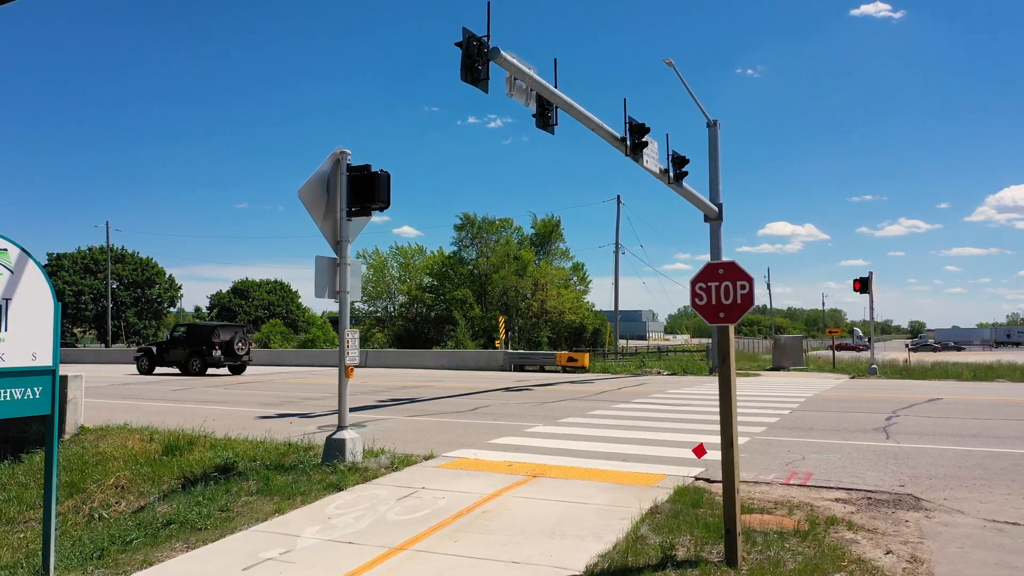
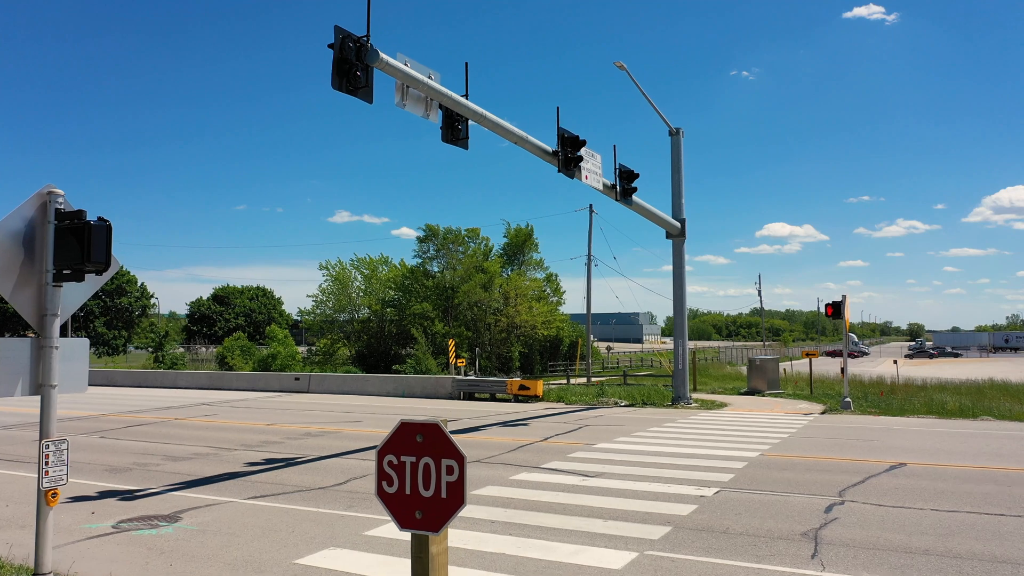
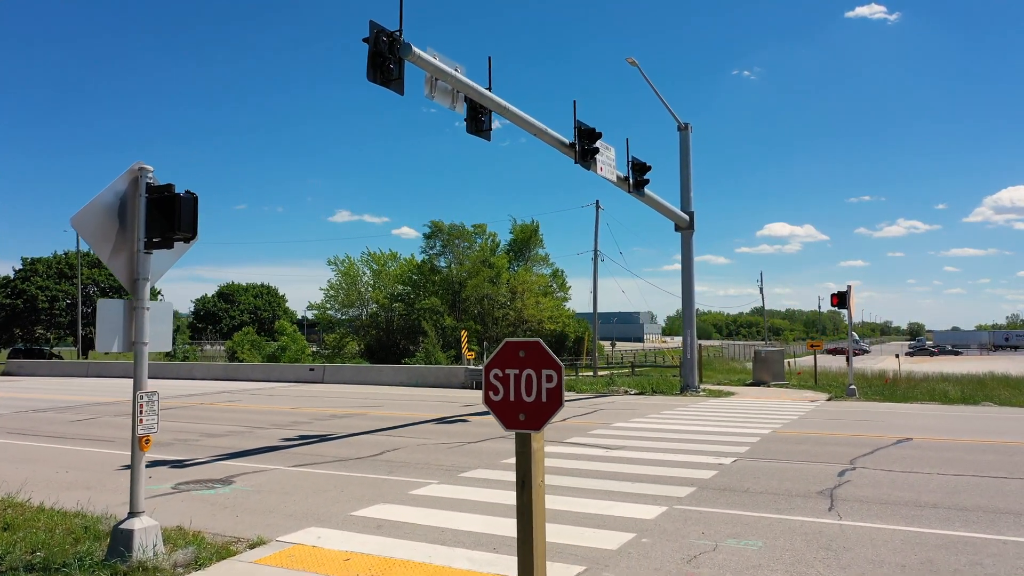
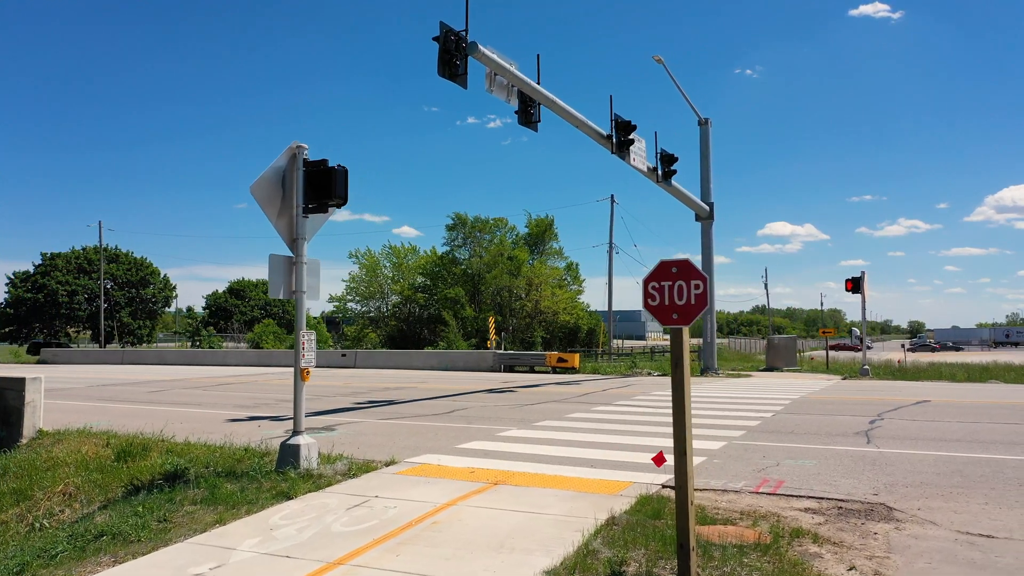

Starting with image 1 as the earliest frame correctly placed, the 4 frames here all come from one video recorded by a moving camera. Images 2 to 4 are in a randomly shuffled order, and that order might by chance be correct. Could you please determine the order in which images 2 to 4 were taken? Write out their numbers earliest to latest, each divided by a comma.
4, 3, 2
